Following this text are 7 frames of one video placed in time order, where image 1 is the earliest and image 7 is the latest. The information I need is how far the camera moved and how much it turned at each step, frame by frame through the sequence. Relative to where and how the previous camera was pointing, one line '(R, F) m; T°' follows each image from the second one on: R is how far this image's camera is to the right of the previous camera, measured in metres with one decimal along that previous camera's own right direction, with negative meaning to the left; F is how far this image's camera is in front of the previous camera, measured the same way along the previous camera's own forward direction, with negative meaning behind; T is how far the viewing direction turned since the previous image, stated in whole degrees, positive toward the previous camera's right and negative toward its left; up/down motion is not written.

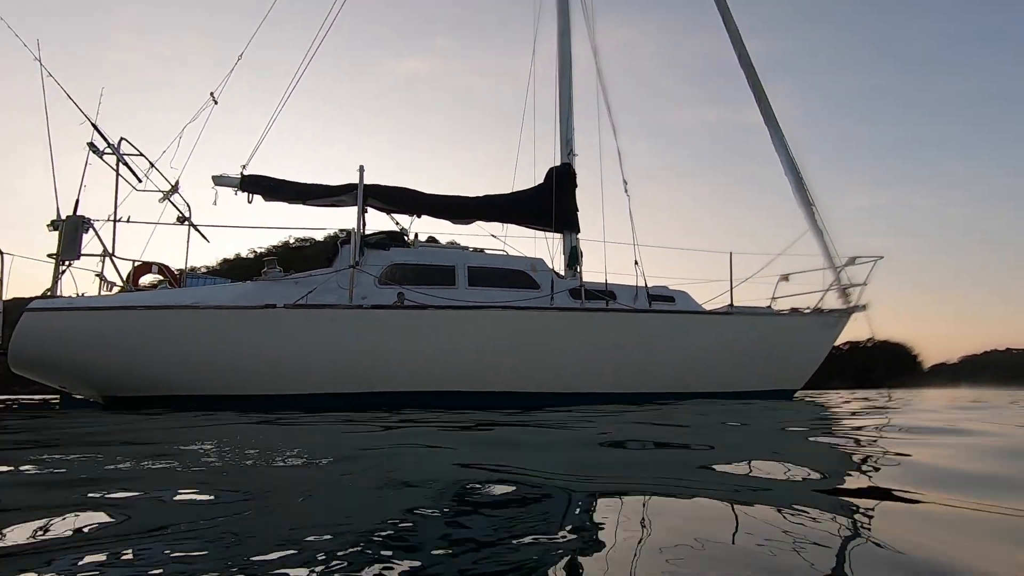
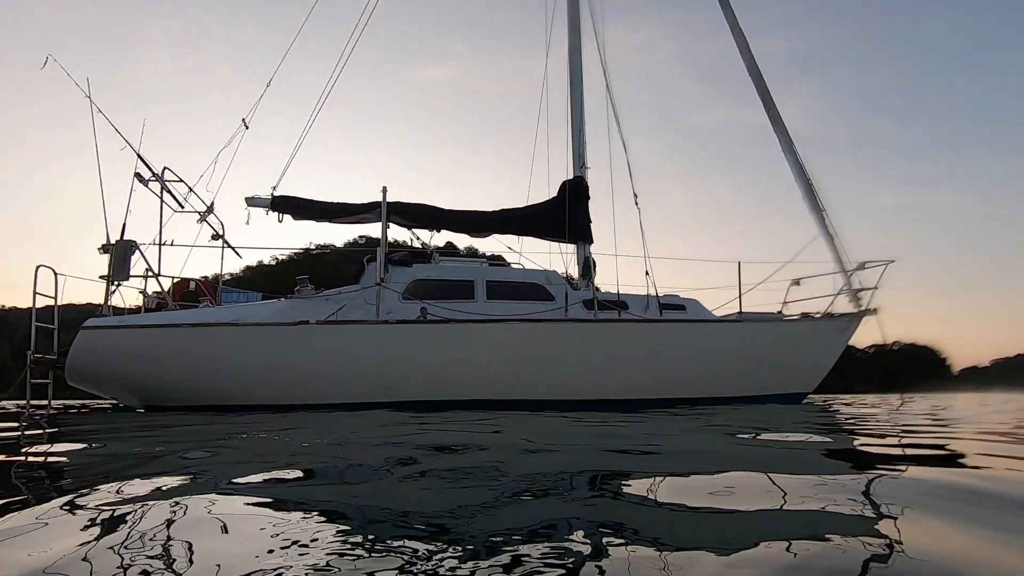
(0.0, -0.3) m; -2°
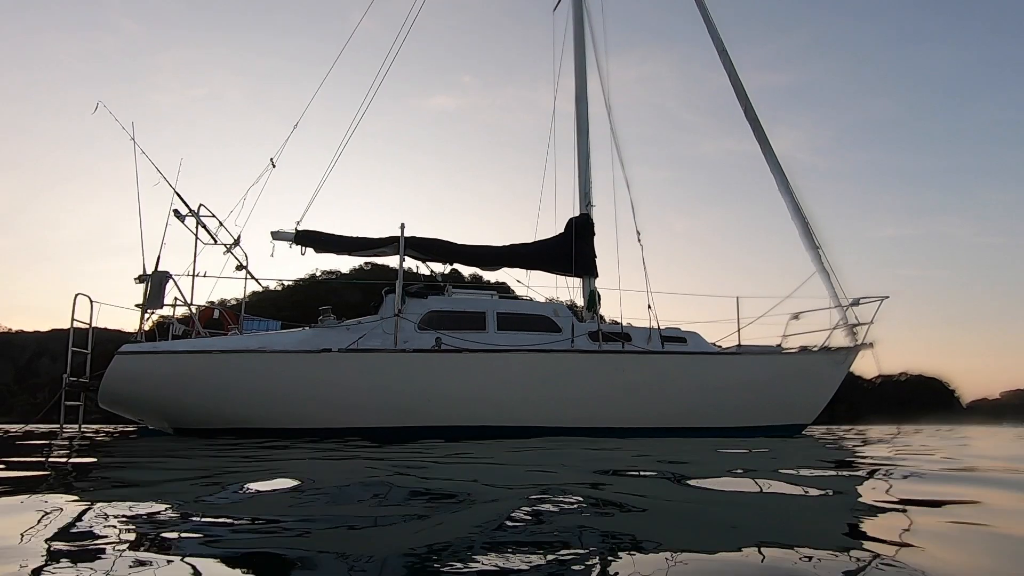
(0.0, -0.4) m; 0°
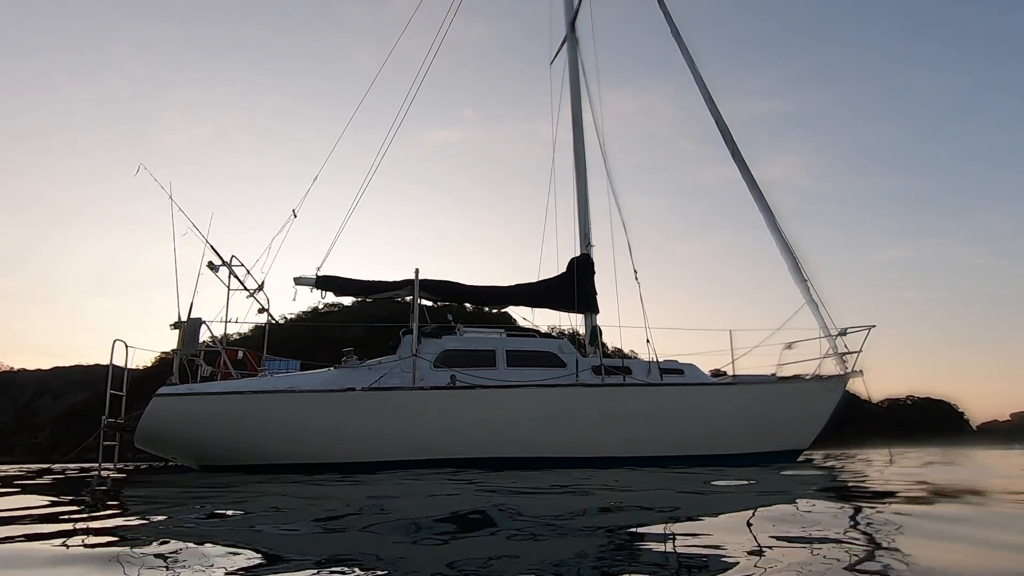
(-0.1, -0.5) m; 0°
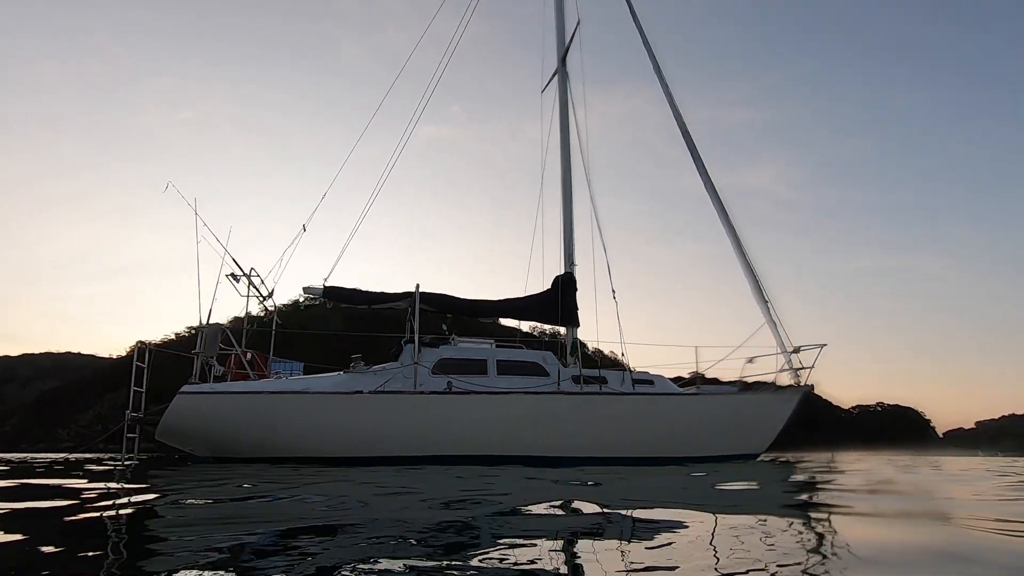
(-0.2, -0.9) m; +2°
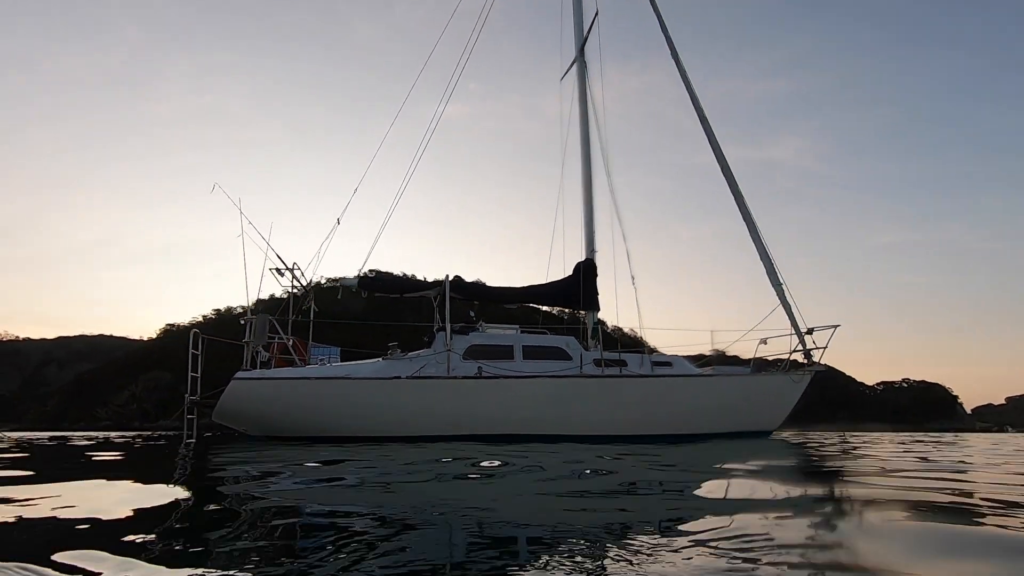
(-0.1, -0.5) m; -2°
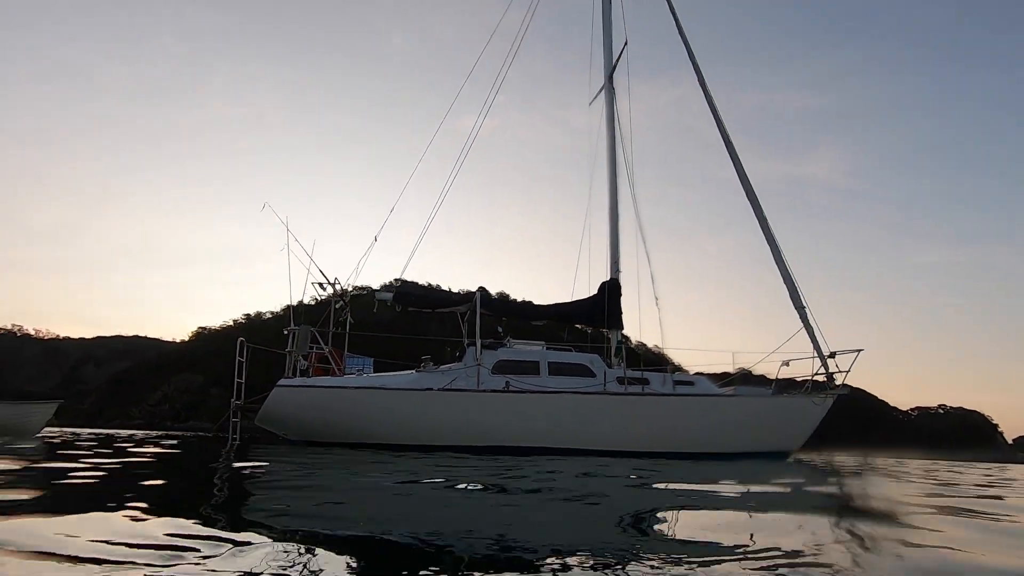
(0.0, -0.4) m; -2°
